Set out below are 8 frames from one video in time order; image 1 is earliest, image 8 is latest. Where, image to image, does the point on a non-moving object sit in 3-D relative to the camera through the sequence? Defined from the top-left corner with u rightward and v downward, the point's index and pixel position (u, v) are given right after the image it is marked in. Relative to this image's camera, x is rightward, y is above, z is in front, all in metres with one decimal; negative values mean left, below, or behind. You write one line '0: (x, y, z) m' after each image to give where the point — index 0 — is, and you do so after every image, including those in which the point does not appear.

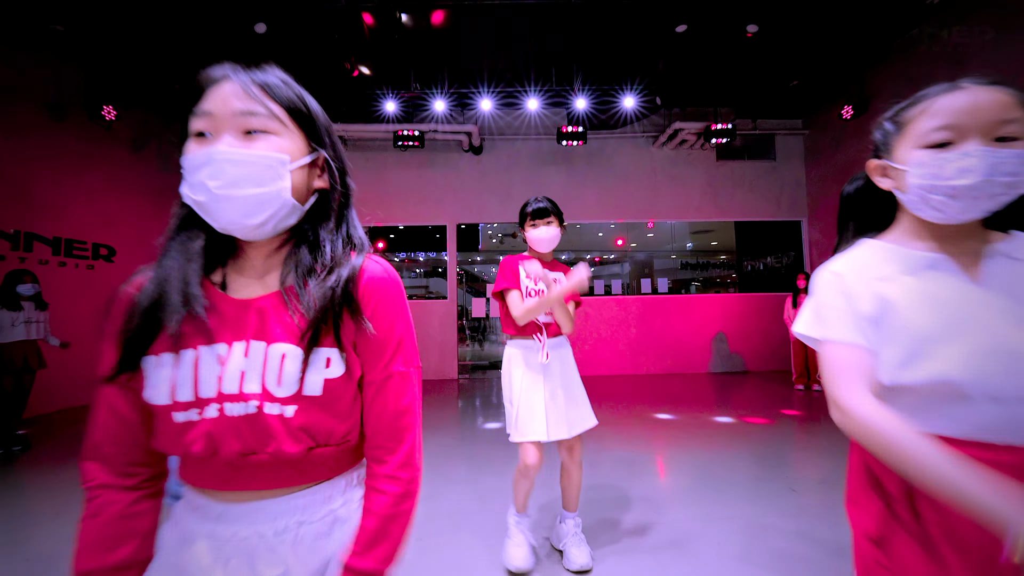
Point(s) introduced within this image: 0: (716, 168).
0: (+3.2, +1.9, +6.3) m
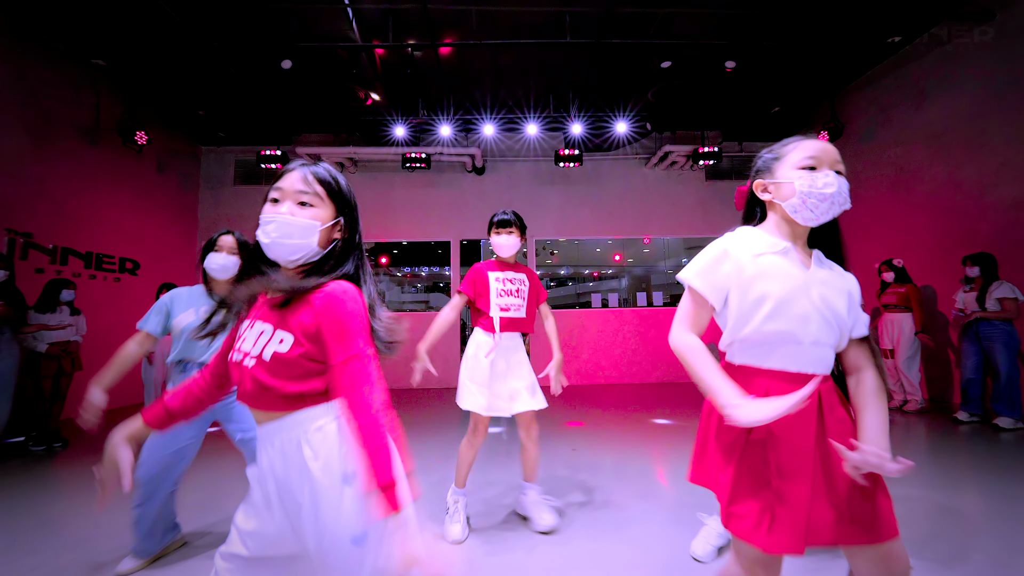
0: (+3.2, +1.7, +6.7) m
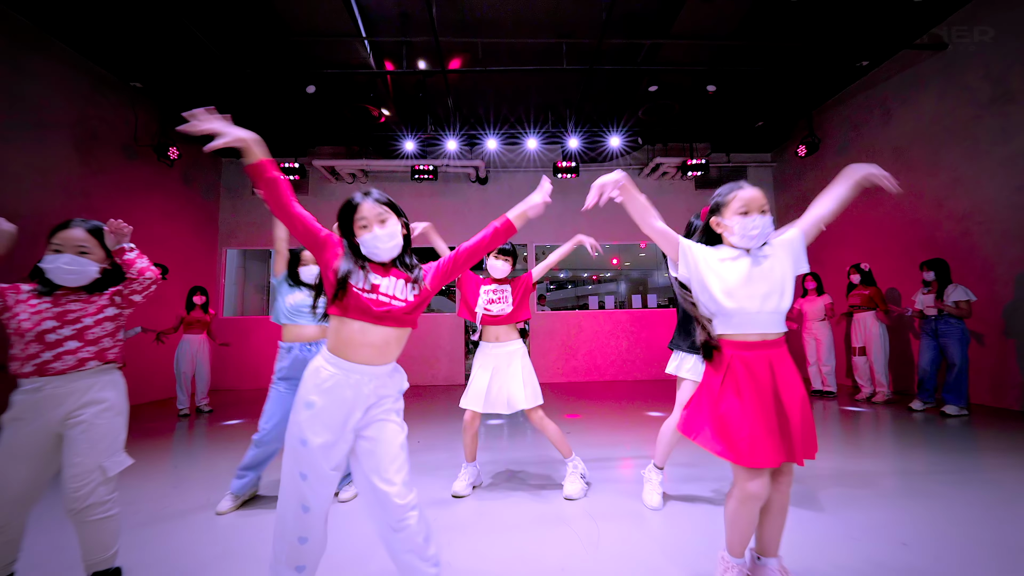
0: (+3.2, +1.6, +7.1) m
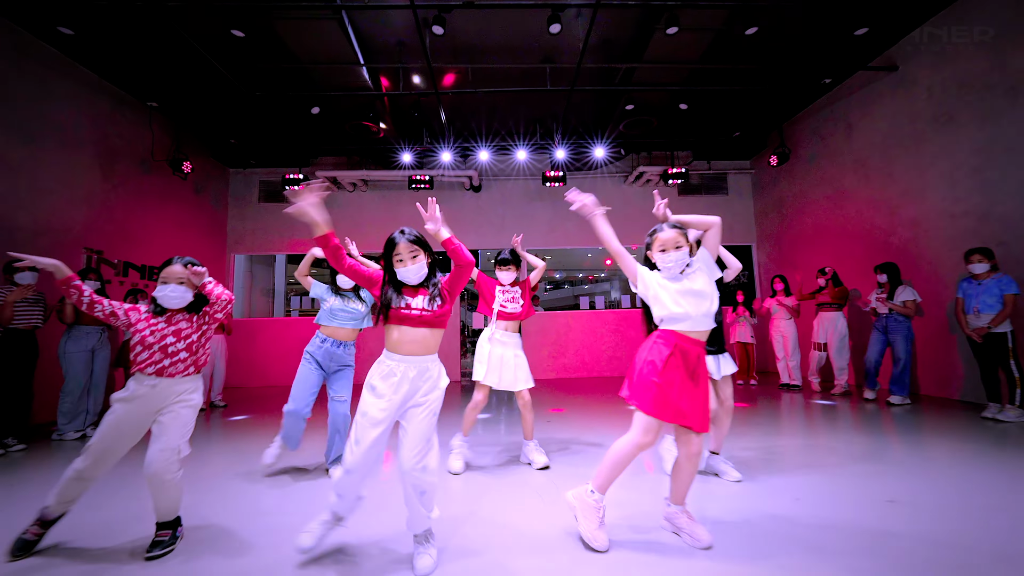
0: (+3.1, +1.6, +7.5) m
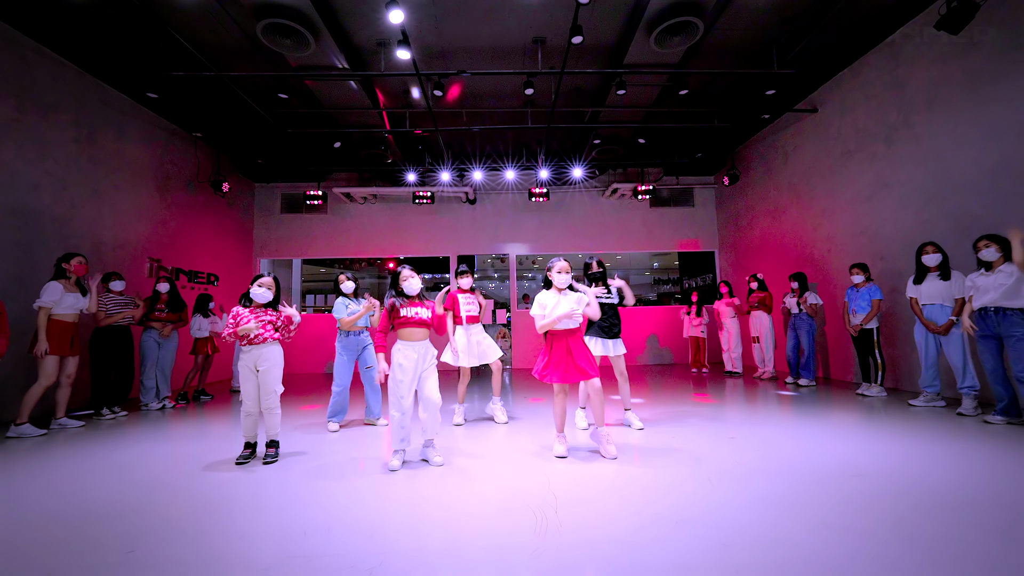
0: (+2.9, +1.6, +8.6) m
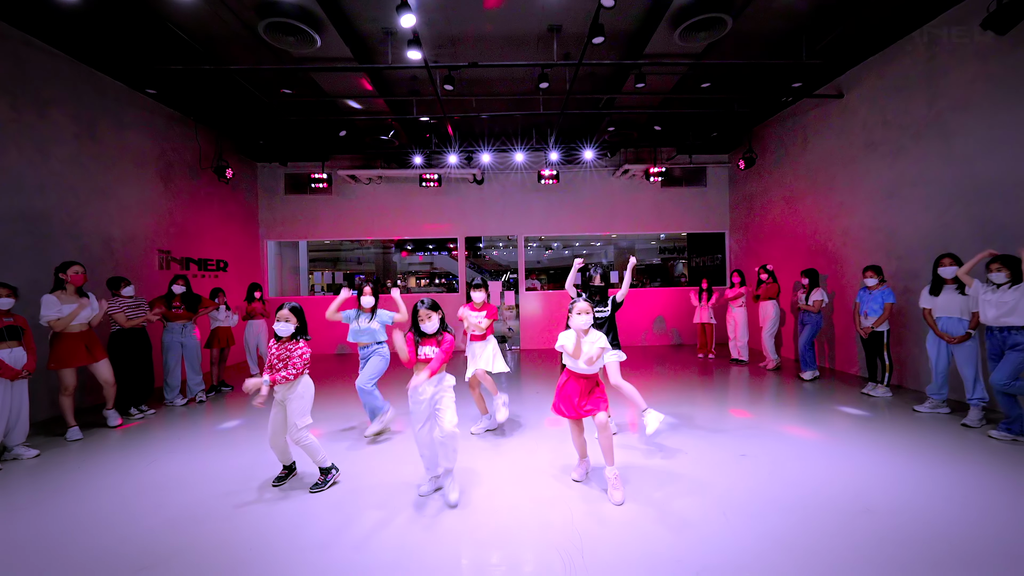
0: (+3.0, +2.0, +8.4) m
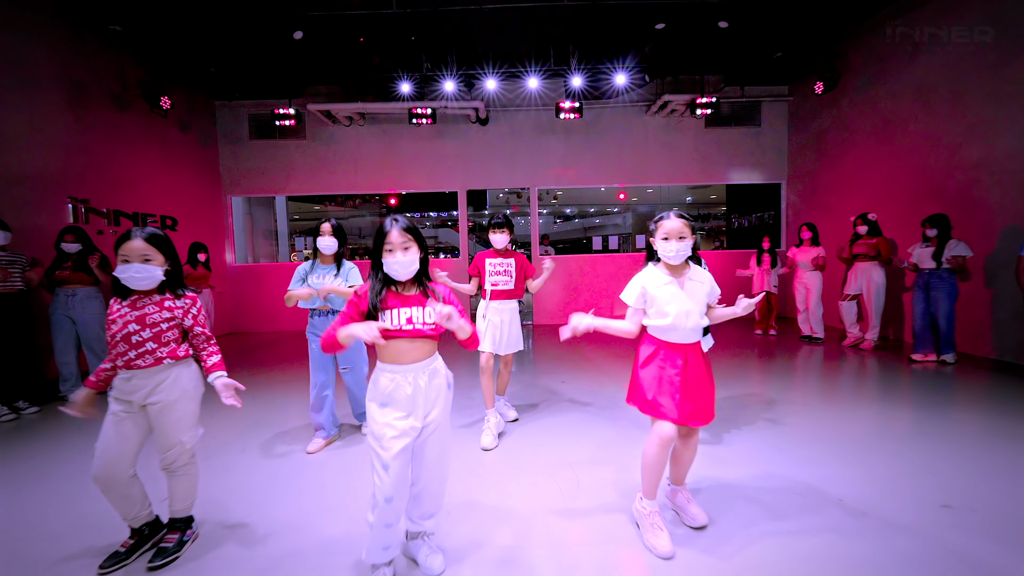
0: (+3.2, +2.6, +6.9) m
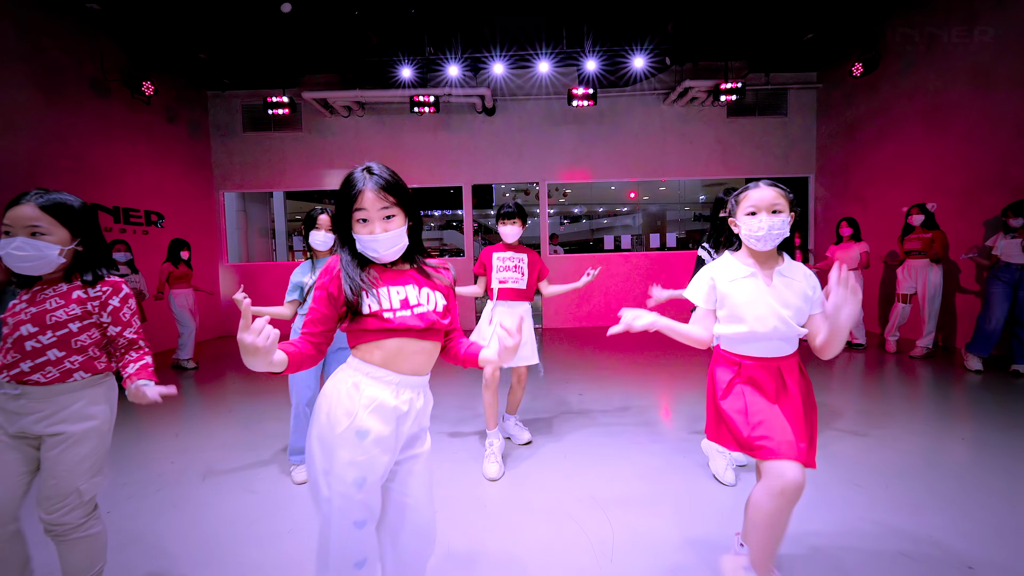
0: (+3.4, +2.6, +6.4) m
